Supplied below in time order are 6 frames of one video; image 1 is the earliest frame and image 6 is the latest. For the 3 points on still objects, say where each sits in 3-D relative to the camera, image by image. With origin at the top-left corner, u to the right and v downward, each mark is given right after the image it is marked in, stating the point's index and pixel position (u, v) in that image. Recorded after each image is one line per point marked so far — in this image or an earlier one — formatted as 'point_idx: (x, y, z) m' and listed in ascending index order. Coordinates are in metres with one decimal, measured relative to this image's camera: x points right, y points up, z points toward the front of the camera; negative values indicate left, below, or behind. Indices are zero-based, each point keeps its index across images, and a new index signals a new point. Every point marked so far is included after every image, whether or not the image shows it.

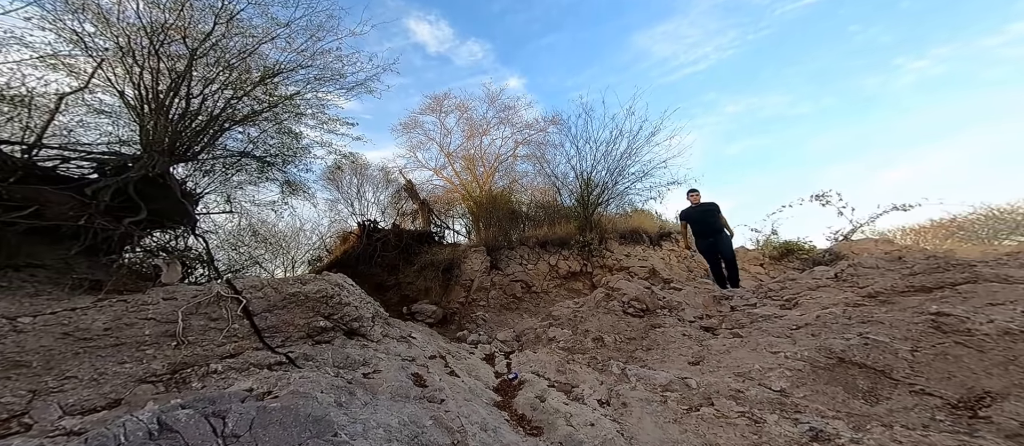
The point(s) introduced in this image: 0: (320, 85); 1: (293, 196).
0: (-3.7, +2.6, +7.2) m
1: (-4.2, +0.5, +7.2) m
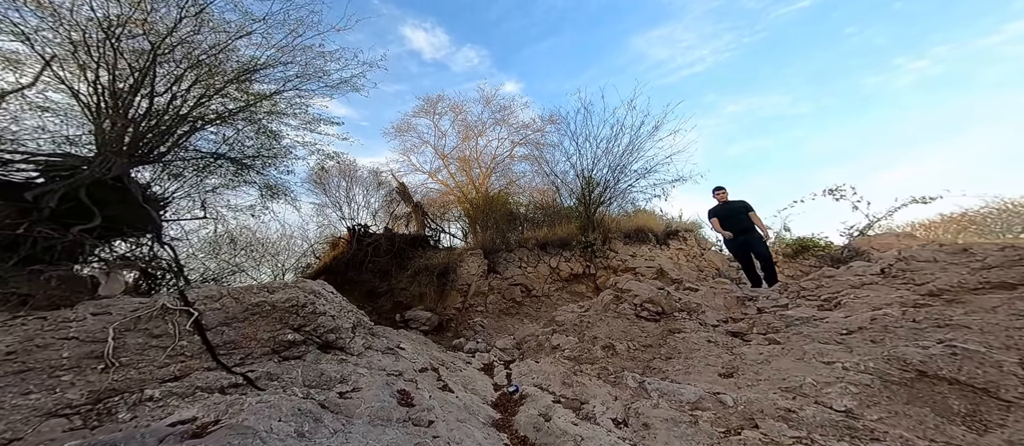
0: (-3.8, +2.6, +6.8) m
1: (-4.3, +0.4, +6.7) m
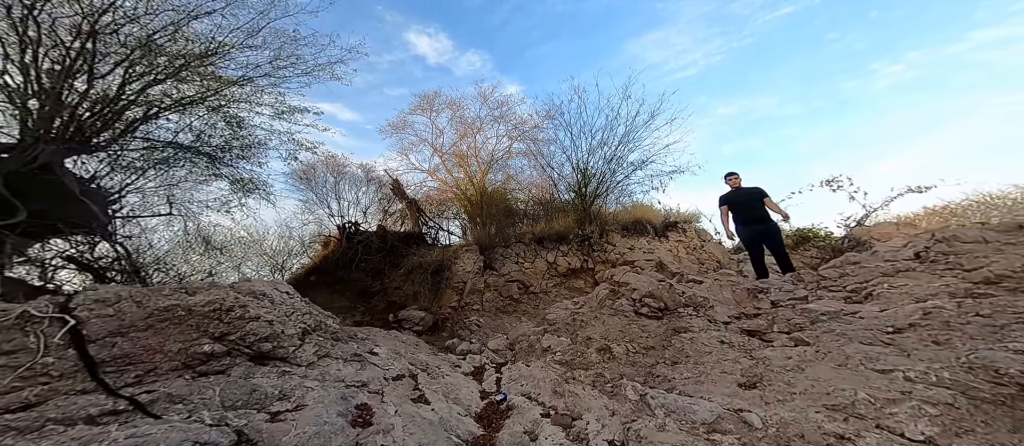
0: (-4.0, +2.7, +6.3) m
1: (-4.4, +0.5, +6.2) m
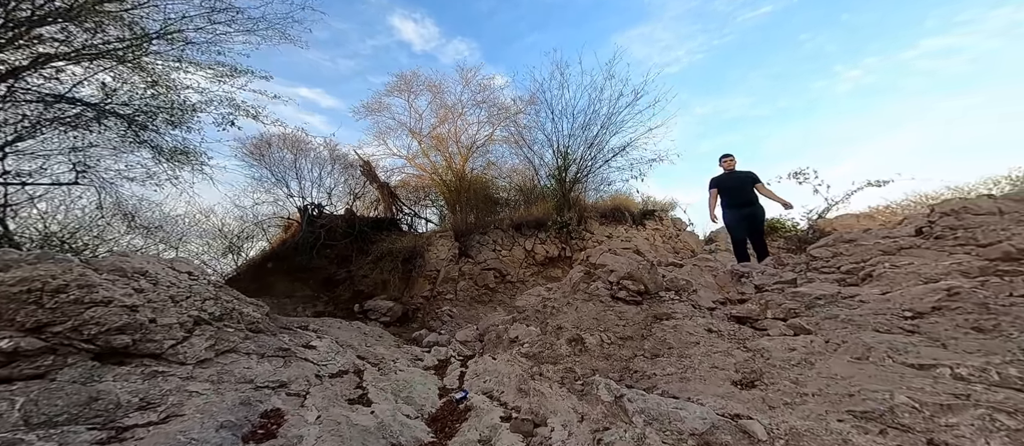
0: (-4.5, +3.0, +5.5) m
1: (-4.9, +0.9, +5.5) m
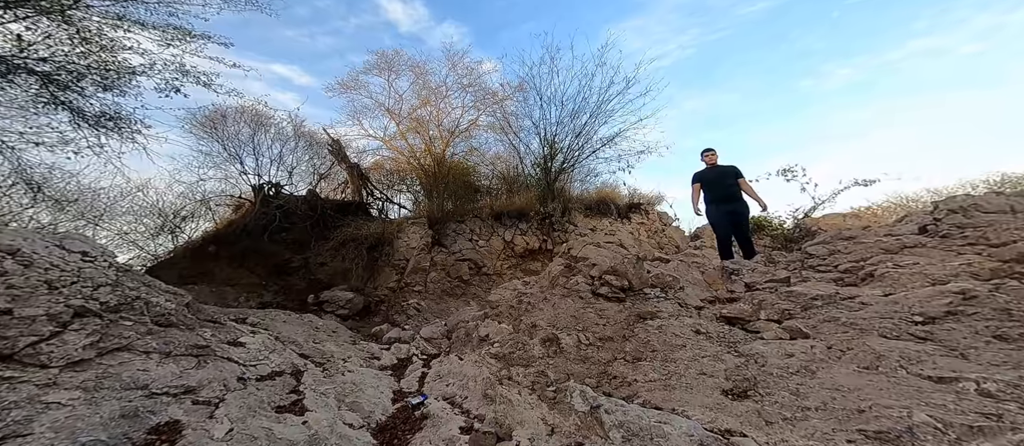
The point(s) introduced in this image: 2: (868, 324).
0: (-4.7, +3.3, +4.7) m
1: (-5.2, +1.2, +4.7) m
2: (+2.2, -0.6, +2.3) m
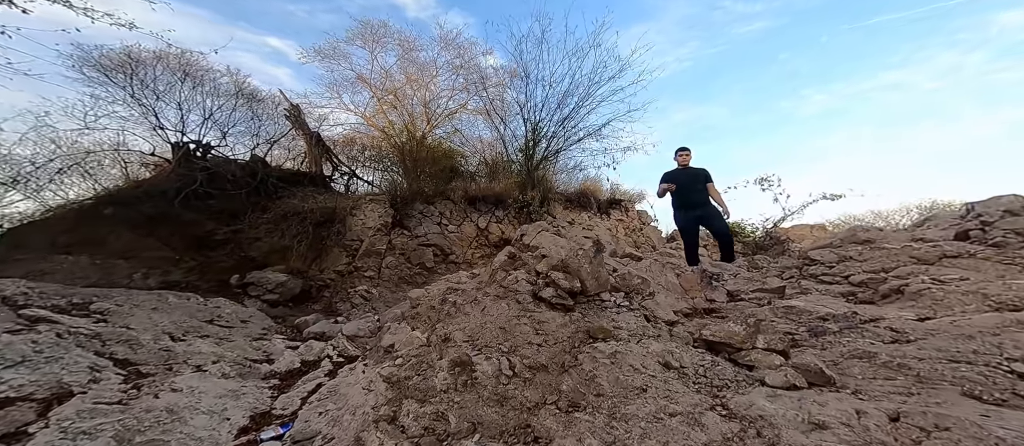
0: (-5.1, +3.8, +3.5) m
1: (-5.7, +1.7, +3.5) m
2: (+1.6, -0.6, +1.4) m
